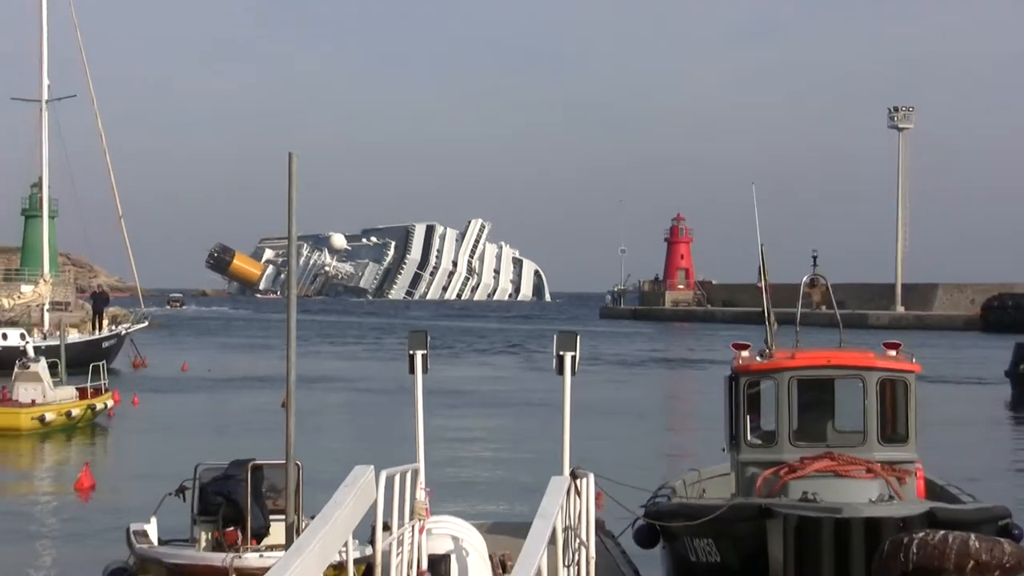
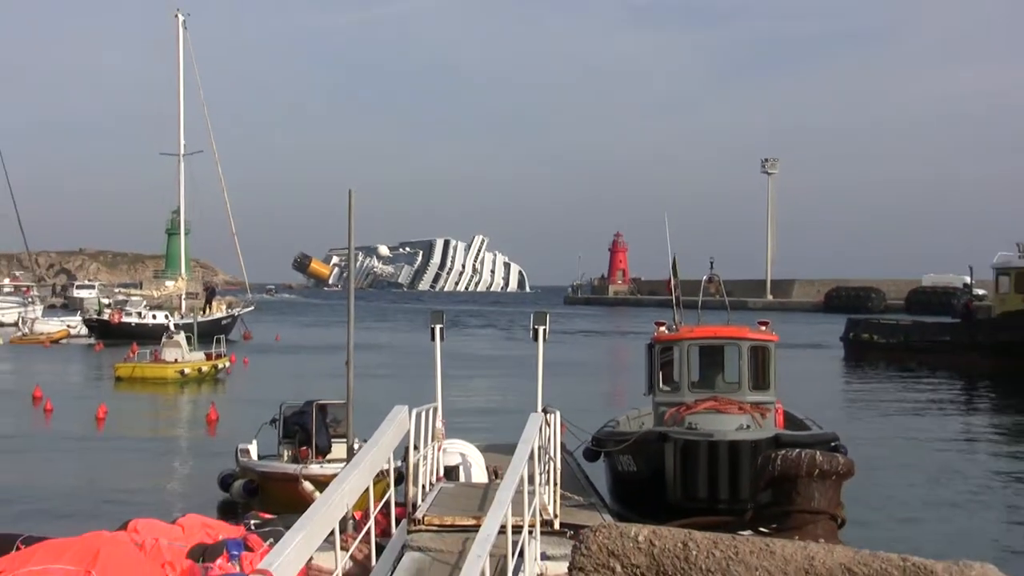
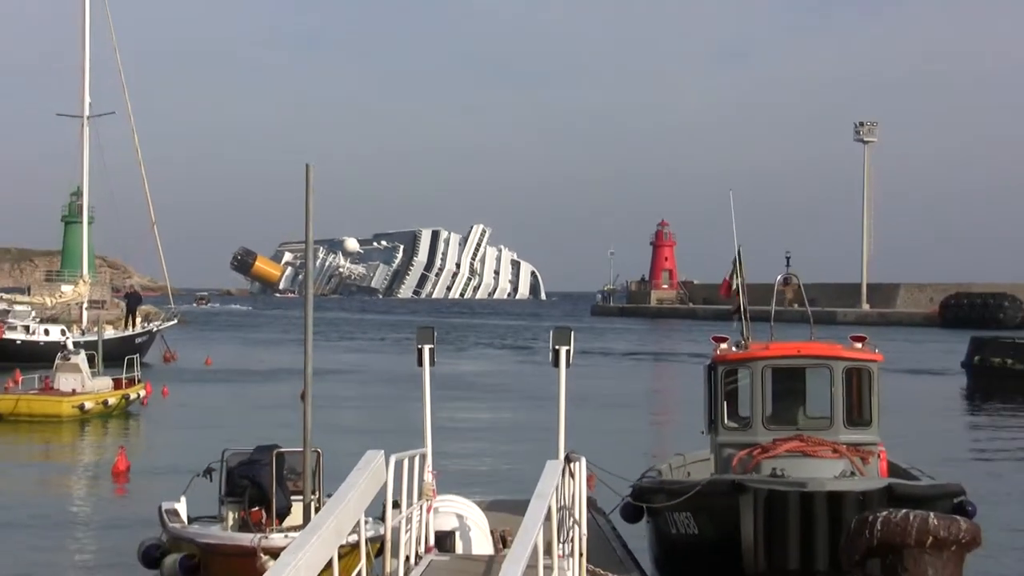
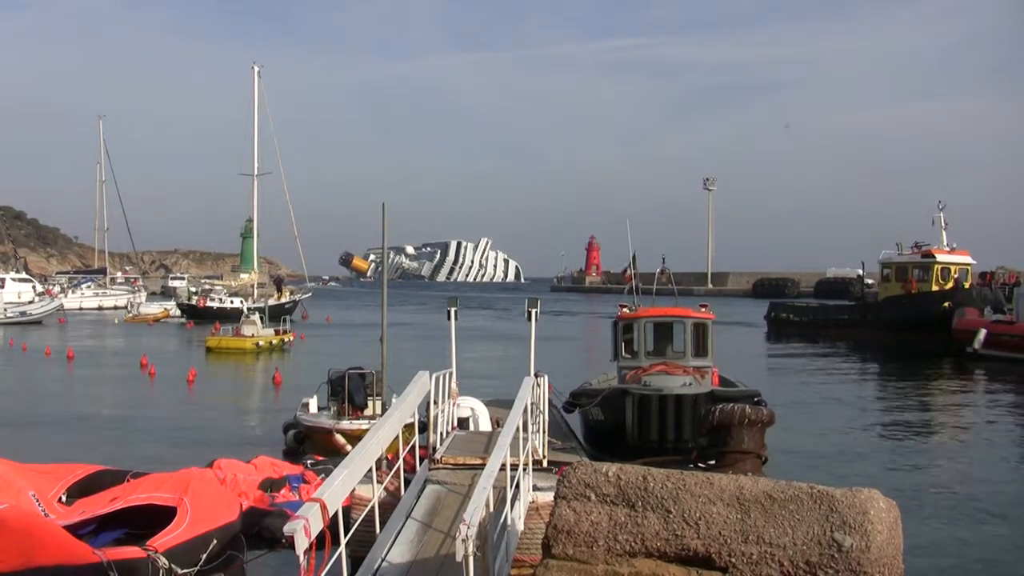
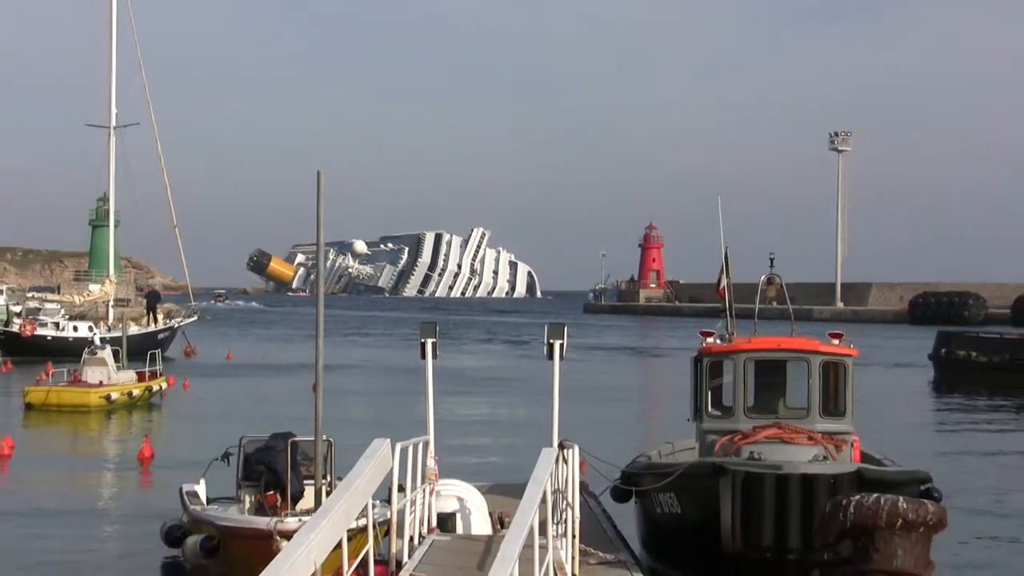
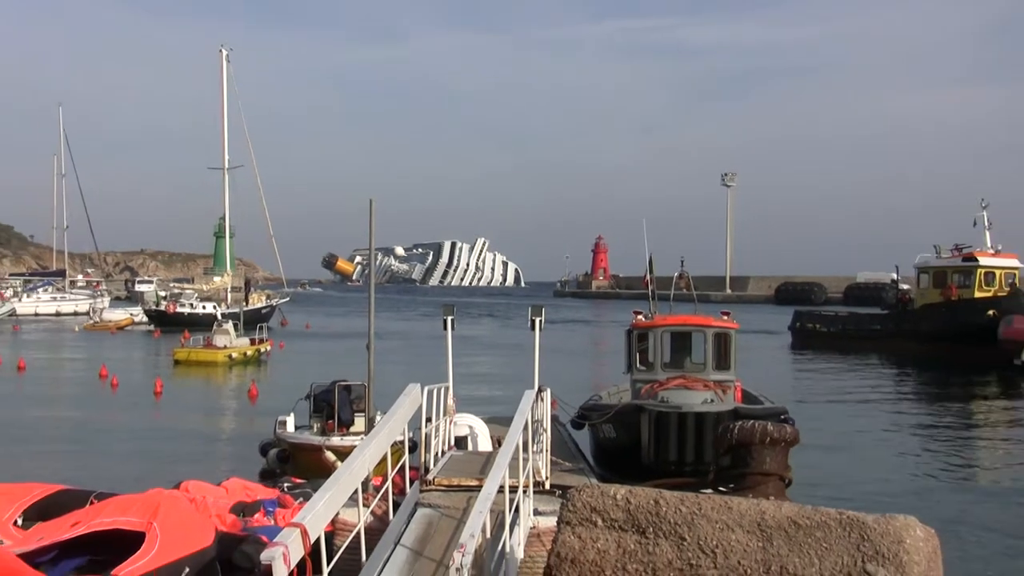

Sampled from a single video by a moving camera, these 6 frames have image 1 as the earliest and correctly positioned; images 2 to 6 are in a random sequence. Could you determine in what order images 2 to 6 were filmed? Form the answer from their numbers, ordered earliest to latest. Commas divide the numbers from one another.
3, 5, 2, 6, 4
